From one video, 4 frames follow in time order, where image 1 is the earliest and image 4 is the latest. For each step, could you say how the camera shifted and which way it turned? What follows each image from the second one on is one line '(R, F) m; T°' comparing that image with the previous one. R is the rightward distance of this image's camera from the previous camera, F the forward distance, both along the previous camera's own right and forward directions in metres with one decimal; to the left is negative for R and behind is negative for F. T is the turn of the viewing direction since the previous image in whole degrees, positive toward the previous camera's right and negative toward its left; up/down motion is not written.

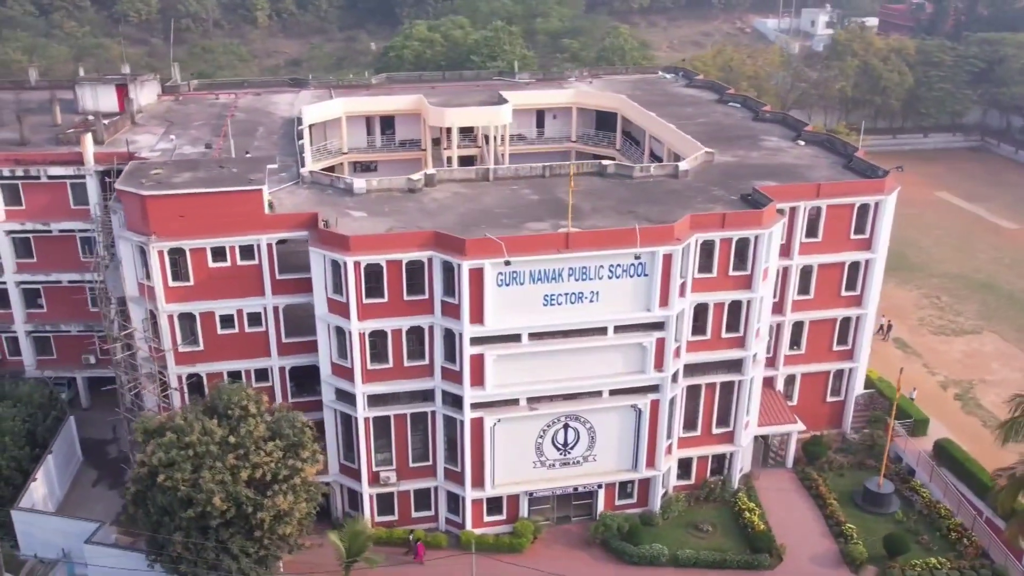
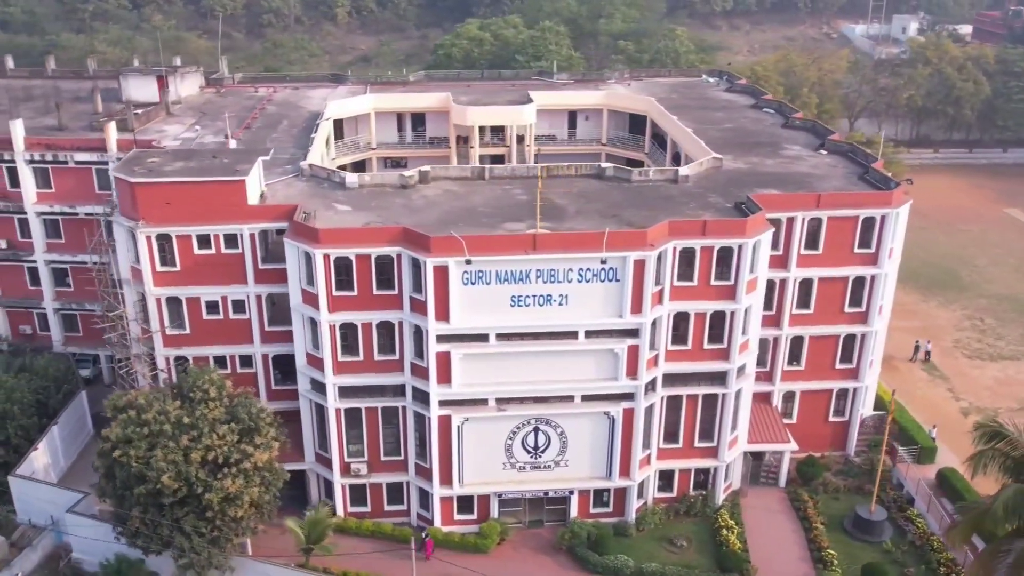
(+4.1, +0.4) m; -6°
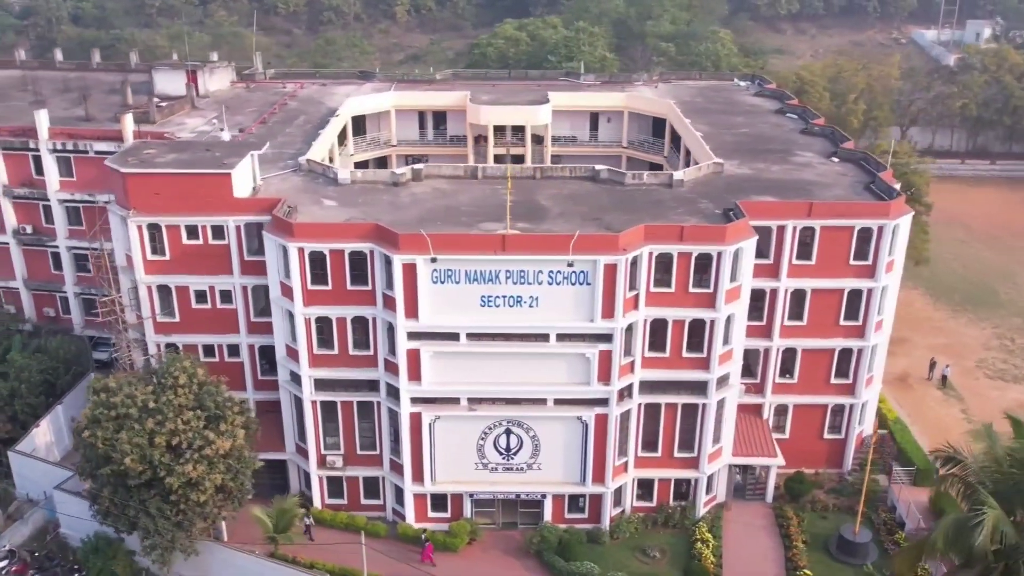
(+3.3, +0.3) m; -5°
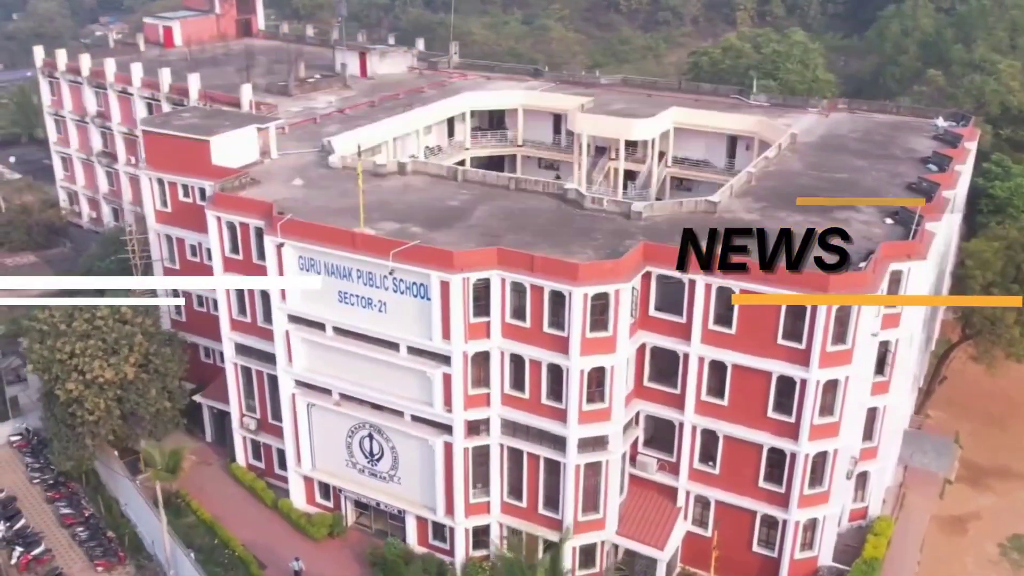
(+16.2, +5.4) m; -25°
